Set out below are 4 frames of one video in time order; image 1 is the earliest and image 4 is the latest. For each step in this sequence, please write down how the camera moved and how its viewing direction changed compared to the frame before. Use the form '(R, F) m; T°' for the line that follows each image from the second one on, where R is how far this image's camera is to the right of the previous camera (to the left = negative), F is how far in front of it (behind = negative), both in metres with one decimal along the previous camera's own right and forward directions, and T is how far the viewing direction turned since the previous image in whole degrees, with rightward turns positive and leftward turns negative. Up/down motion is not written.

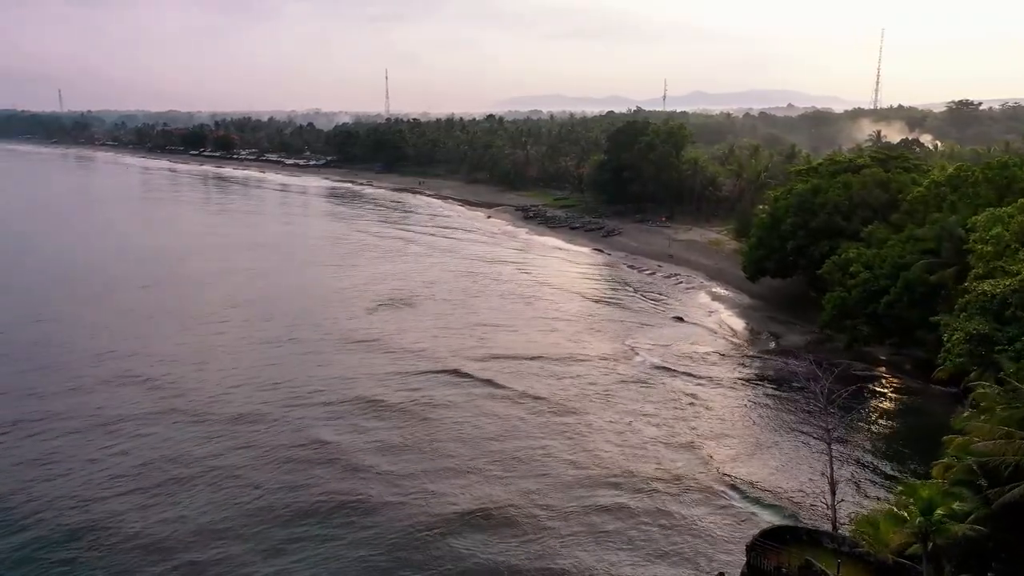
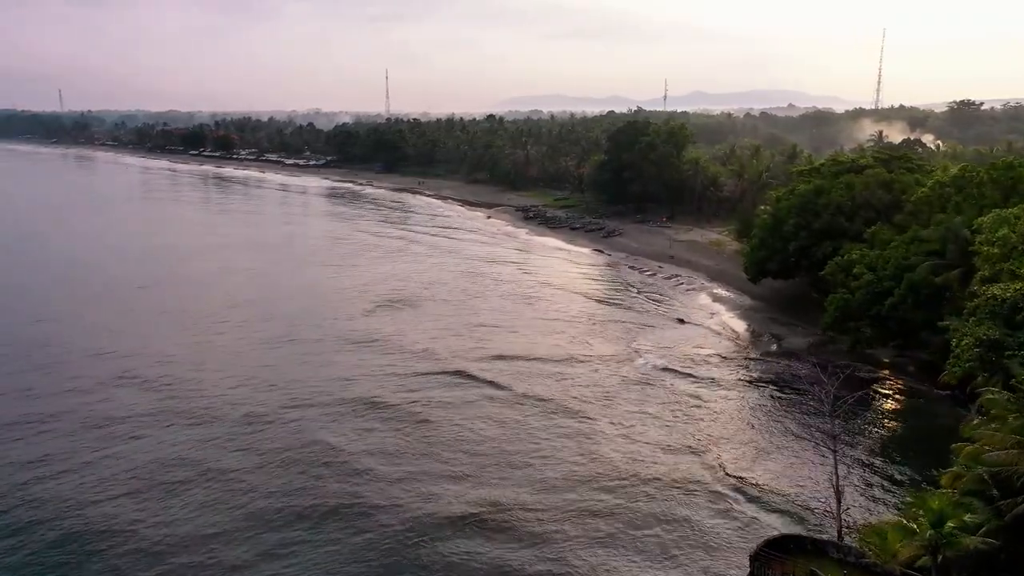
(0.0, +0.1) m; 0°
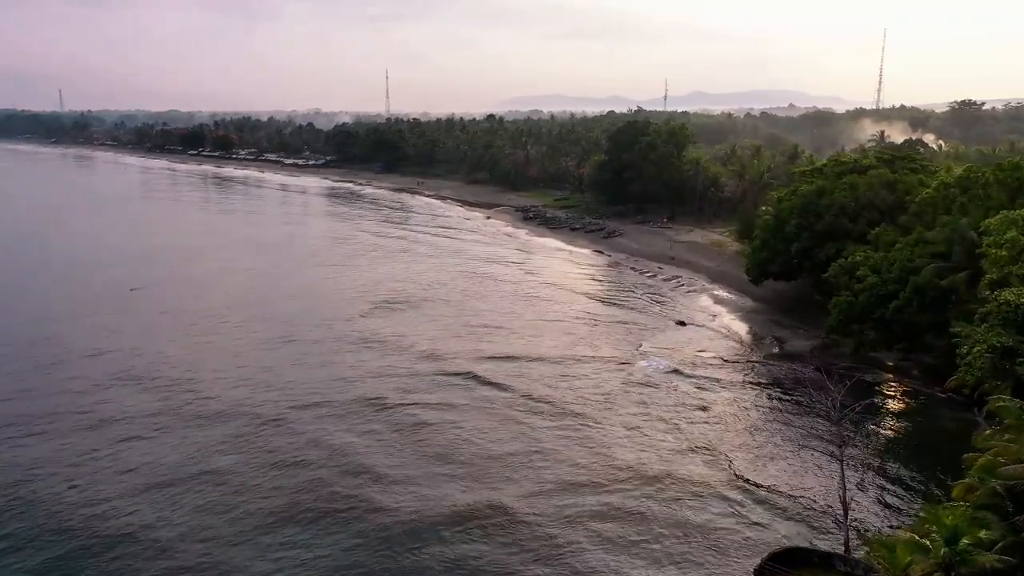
(0.0, +0.1) m; 0°
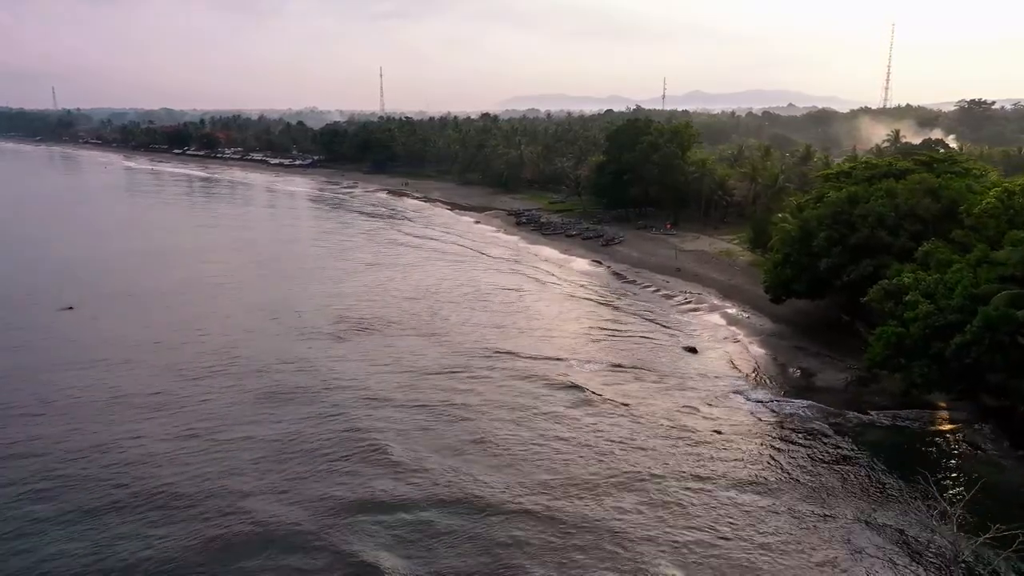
(+0.2, +1.9) m; 0°
